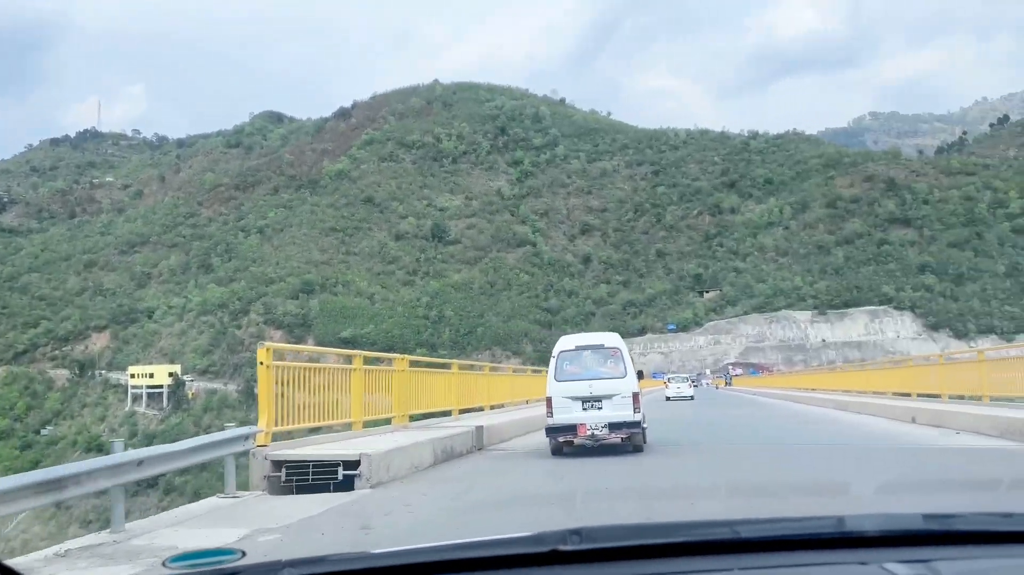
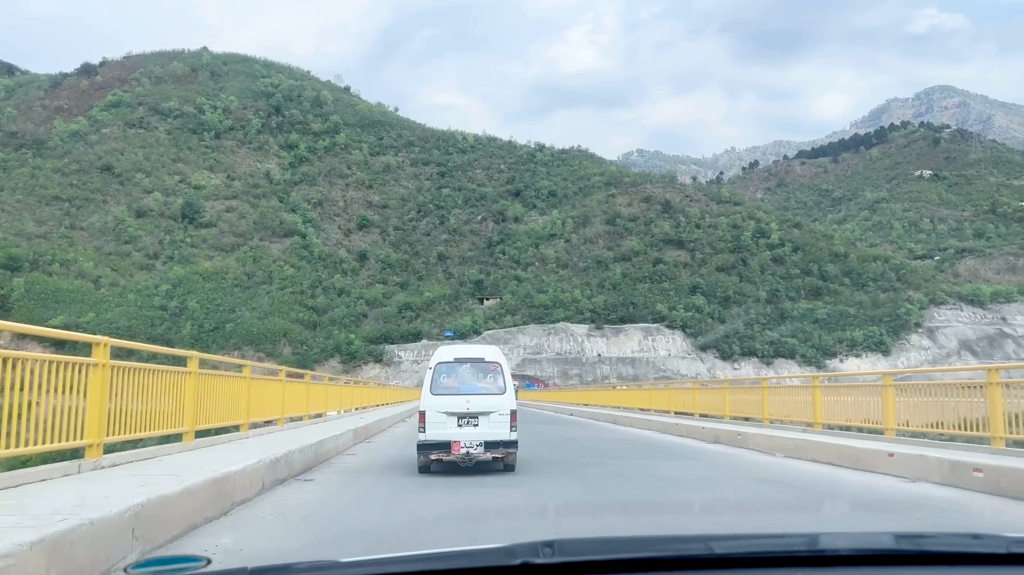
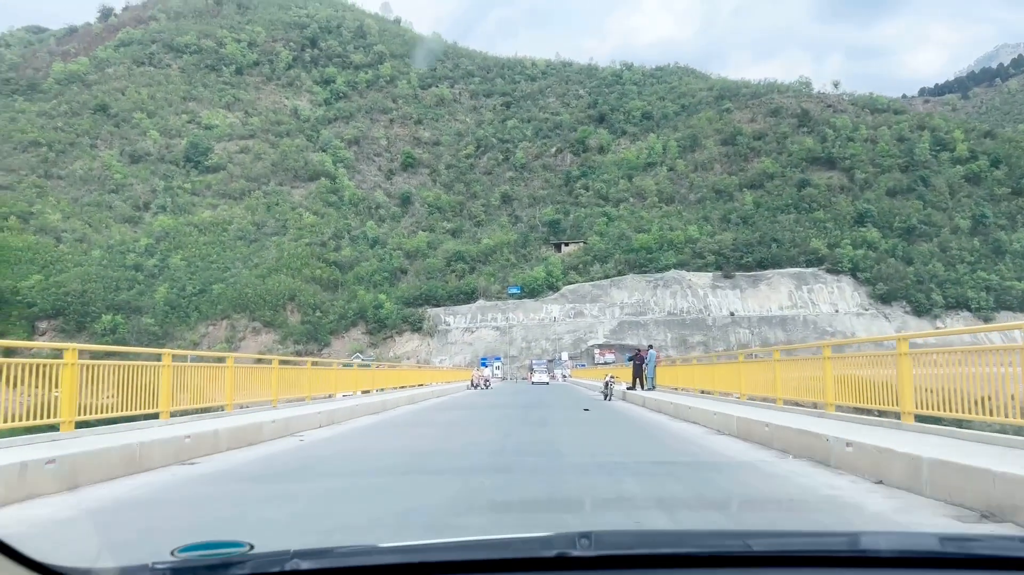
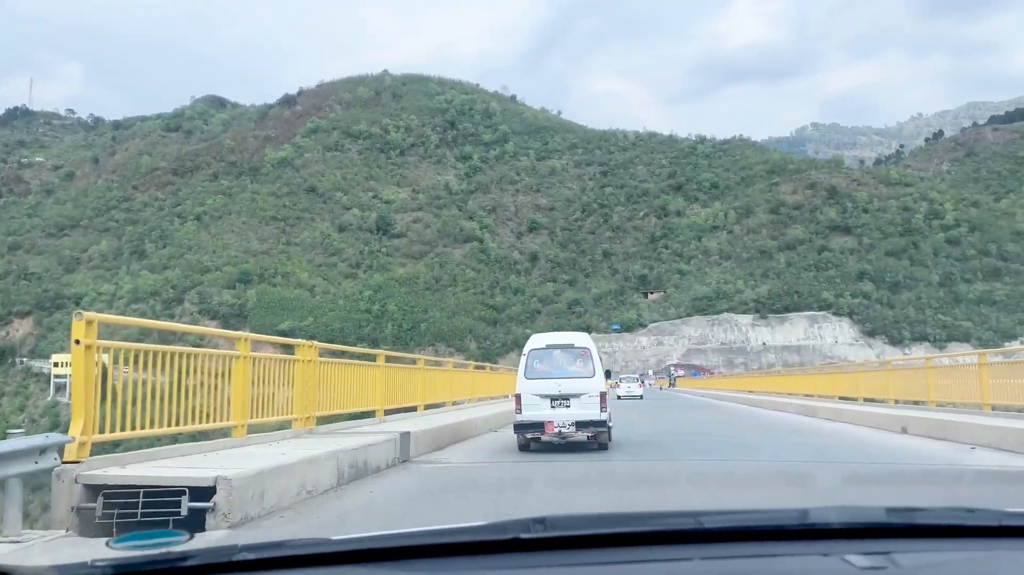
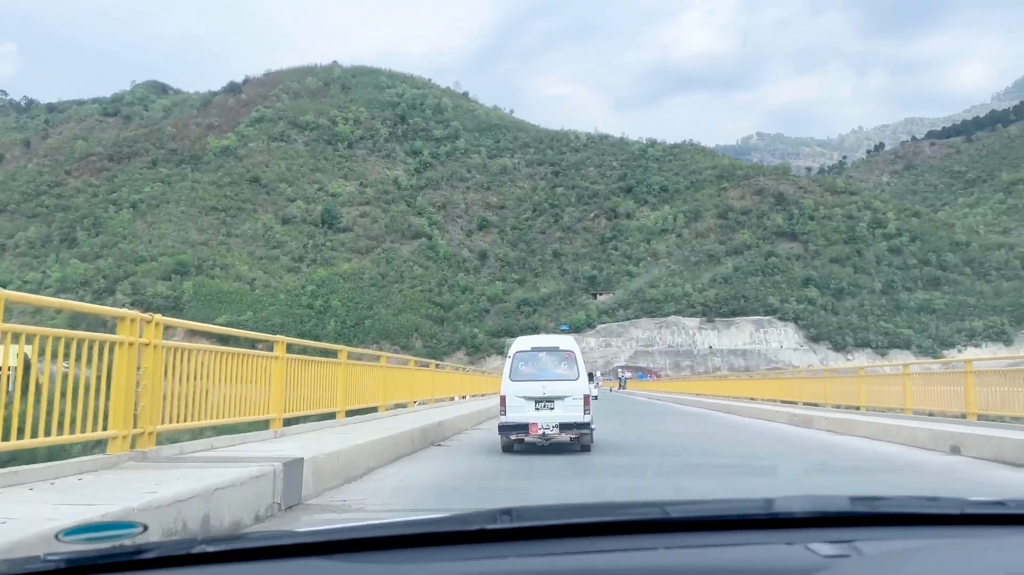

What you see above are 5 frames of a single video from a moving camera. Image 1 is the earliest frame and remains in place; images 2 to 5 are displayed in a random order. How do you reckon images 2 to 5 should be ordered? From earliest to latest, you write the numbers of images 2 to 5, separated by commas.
4, 5, 2, 3
